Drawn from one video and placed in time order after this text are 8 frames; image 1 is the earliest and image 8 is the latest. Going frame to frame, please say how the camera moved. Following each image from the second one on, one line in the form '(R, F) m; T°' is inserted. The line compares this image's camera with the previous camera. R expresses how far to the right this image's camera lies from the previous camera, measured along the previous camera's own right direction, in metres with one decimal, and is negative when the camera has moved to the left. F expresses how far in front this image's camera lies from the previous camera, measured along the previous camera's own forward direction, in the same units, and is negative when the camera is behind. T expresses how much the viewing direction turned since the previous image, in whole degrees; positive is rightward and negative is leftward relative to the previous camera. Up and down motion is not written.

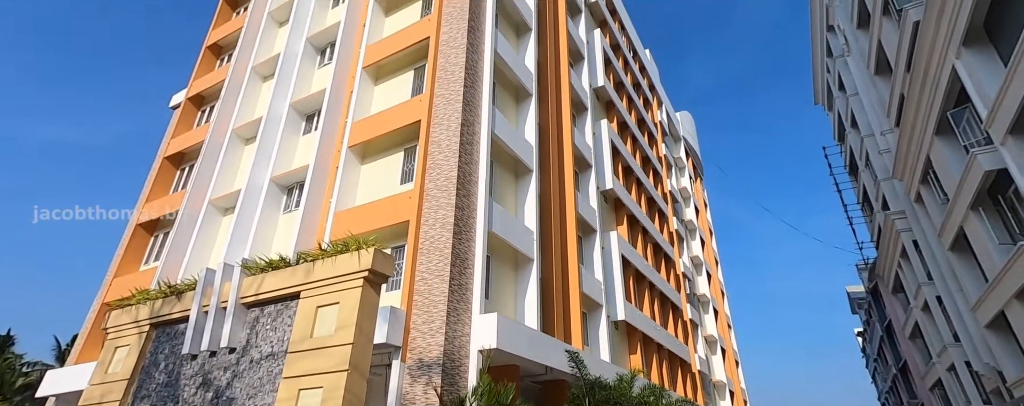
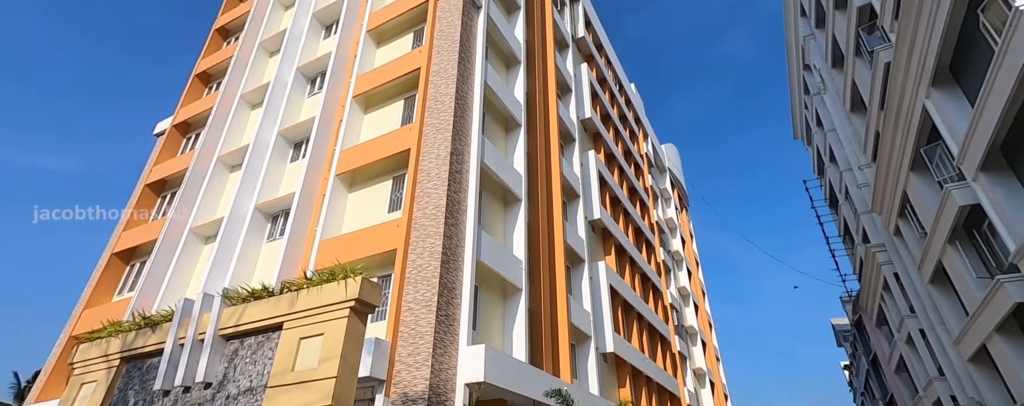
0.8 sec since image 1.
(0.0, +0.1) m; +2°
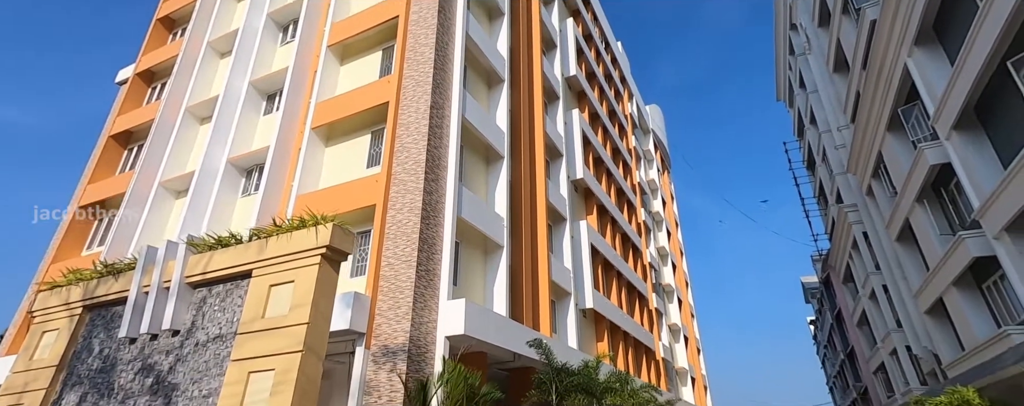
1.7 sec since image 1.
(+0.1, +0.1) m; +2°
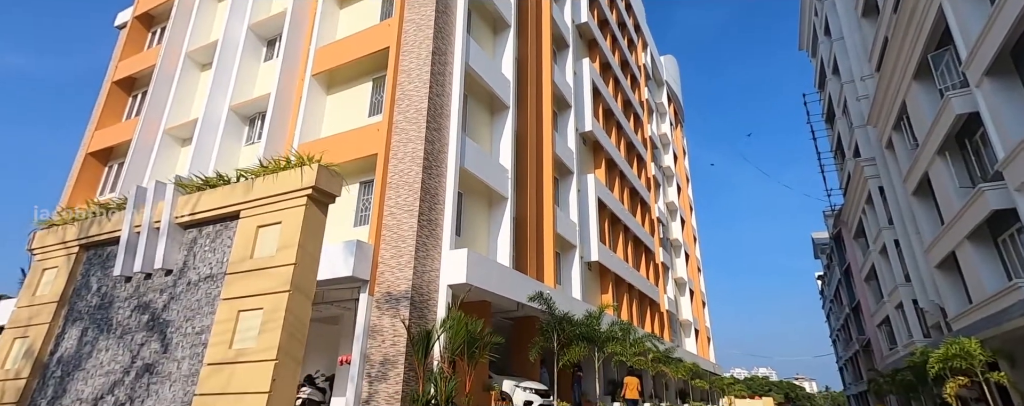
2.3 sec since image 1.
(+0.2, +0.1) m; -1°
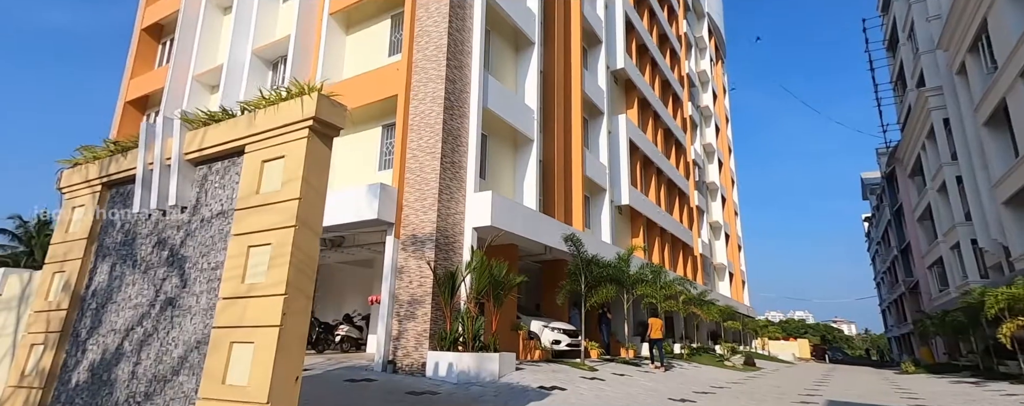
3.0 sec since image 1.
(+0.2, +0.2) m; -4°
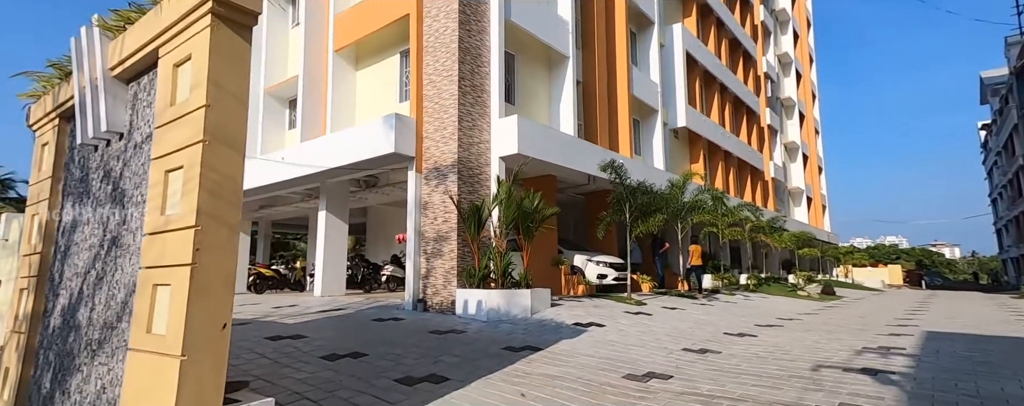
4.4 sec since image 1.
(+0.6, +0.9) m; -8°
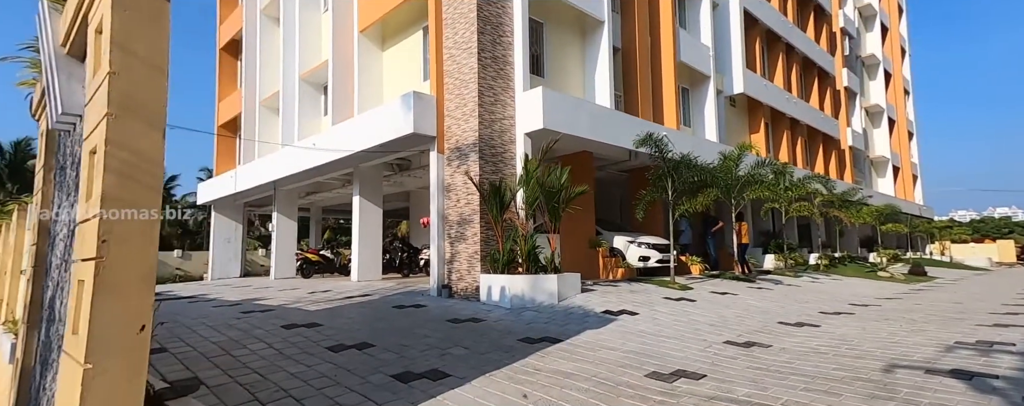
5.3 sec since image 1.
(+0.6, +0.6) m; -7°
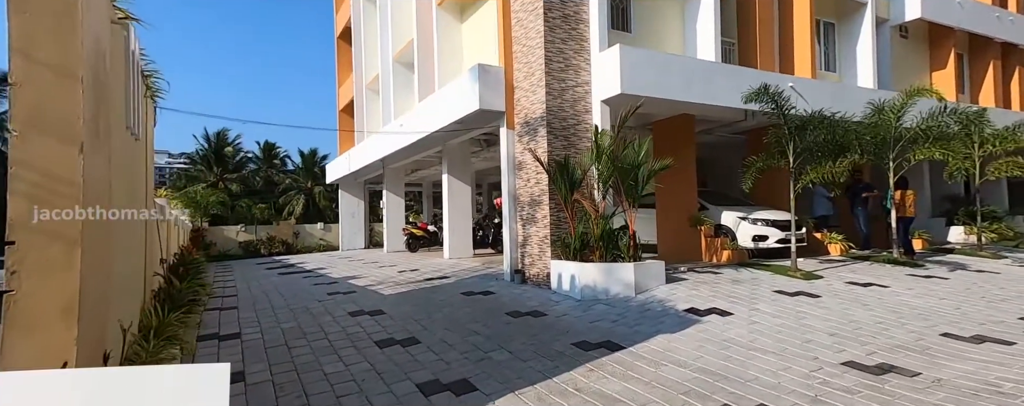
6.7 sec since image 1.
(+1.0, +0.9) m; -16°
